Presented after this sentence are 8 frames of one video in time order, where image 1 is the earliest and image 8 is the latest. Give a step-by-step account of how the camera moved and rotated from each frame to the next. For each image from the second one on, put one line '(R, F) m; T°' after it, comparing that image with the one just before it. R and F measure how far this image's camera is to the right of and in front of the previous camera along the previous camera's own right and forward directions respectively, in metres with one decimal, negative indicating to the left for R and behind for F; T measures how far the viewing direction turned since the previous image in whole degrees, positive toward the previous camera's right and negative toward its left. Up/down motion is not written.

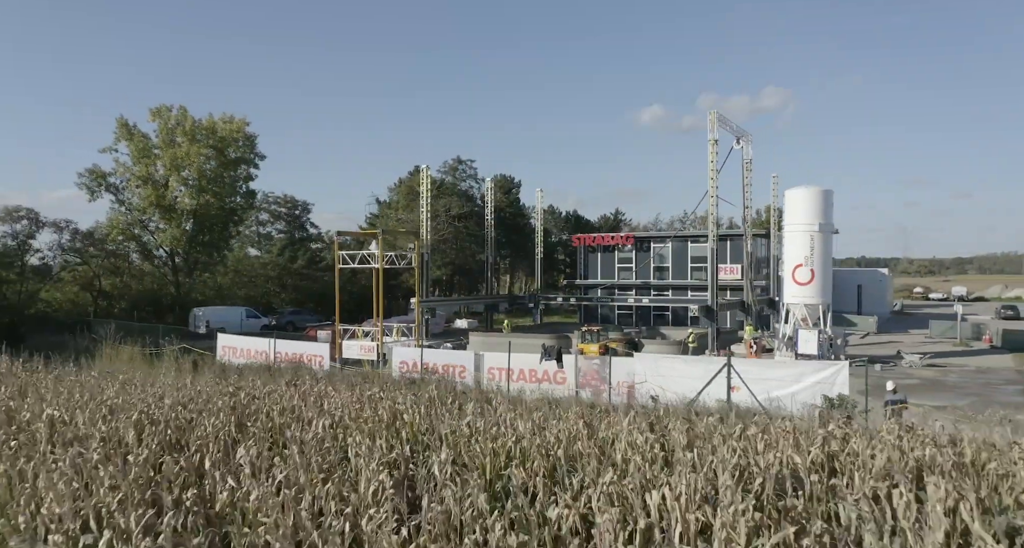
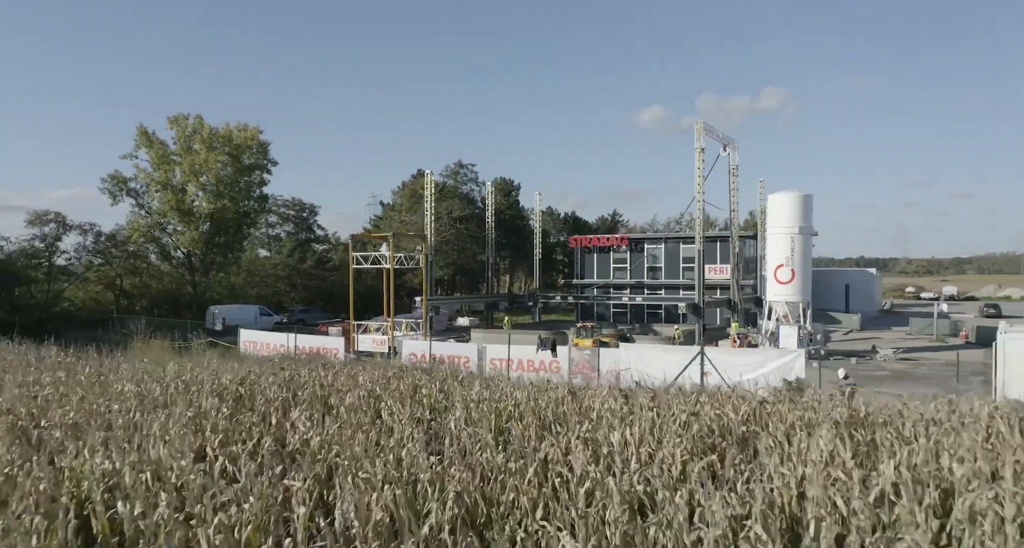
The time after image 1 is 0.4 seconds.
(0.0, -0.9) m; 0°
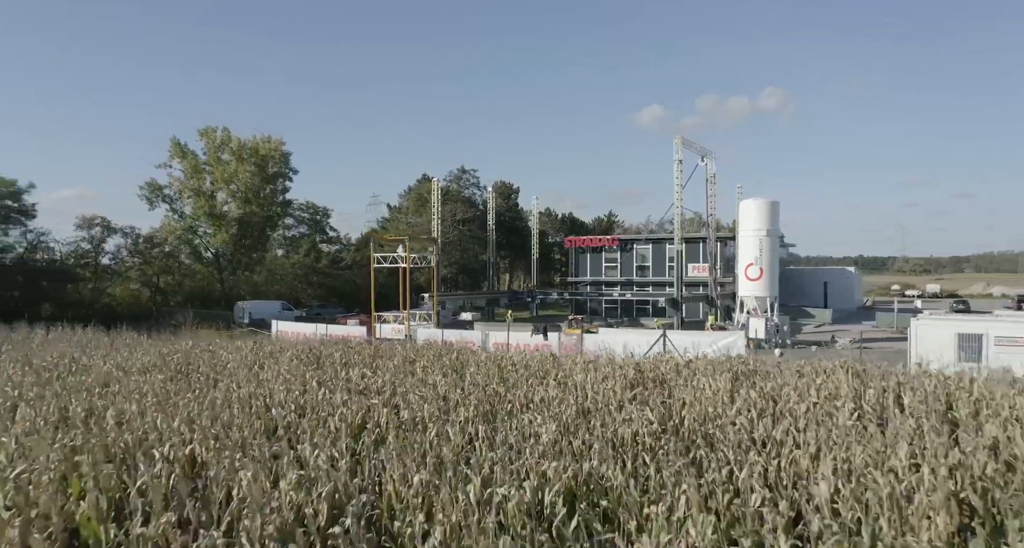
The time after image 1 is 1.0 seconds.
(0.0, -1.8) m; 0°
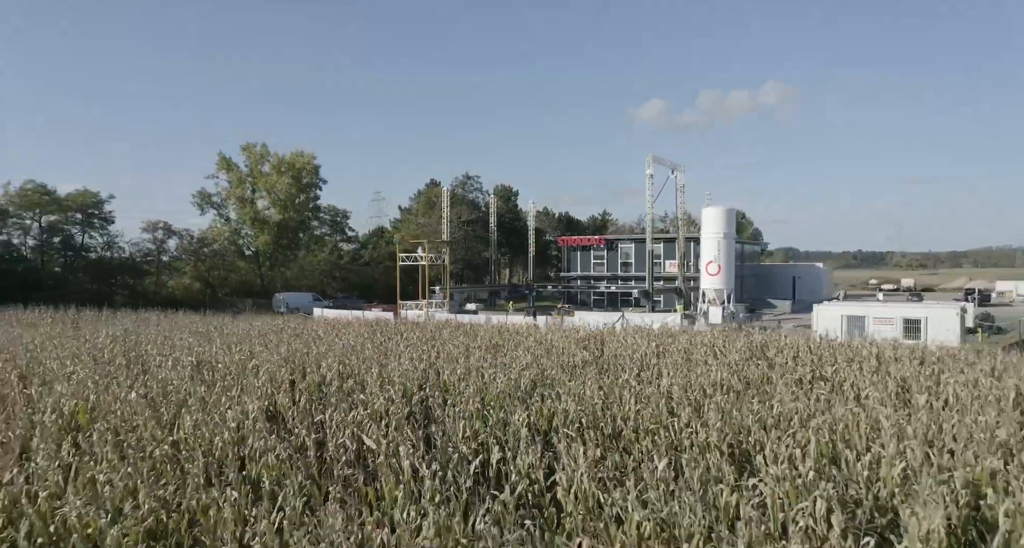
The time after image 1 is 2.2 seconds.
(+0.1, -3.1) m; 0°
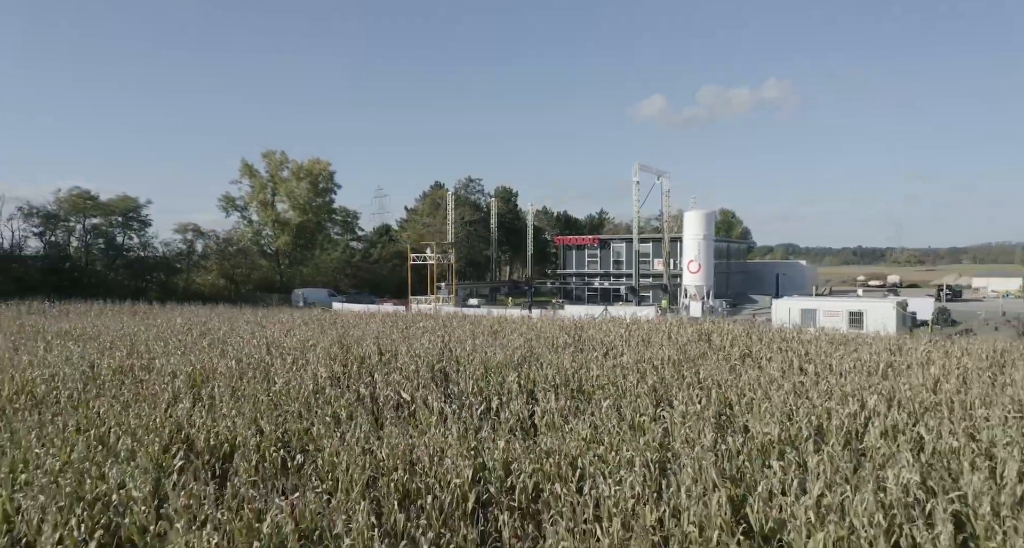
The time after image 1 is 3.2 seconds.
(+0.1, -1.9) m; 0°
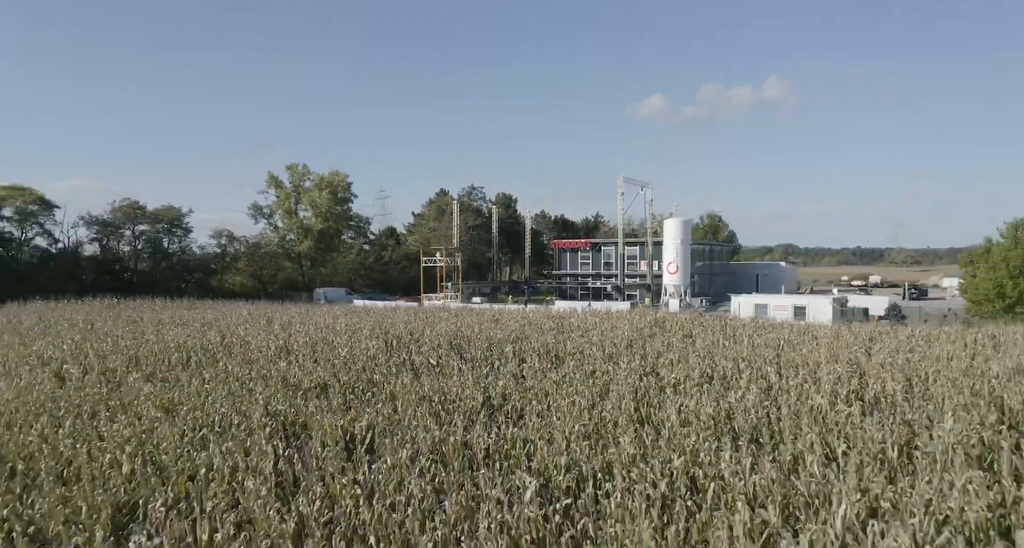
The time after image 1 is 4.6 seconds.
(+0.1, -2.7) m; 0°
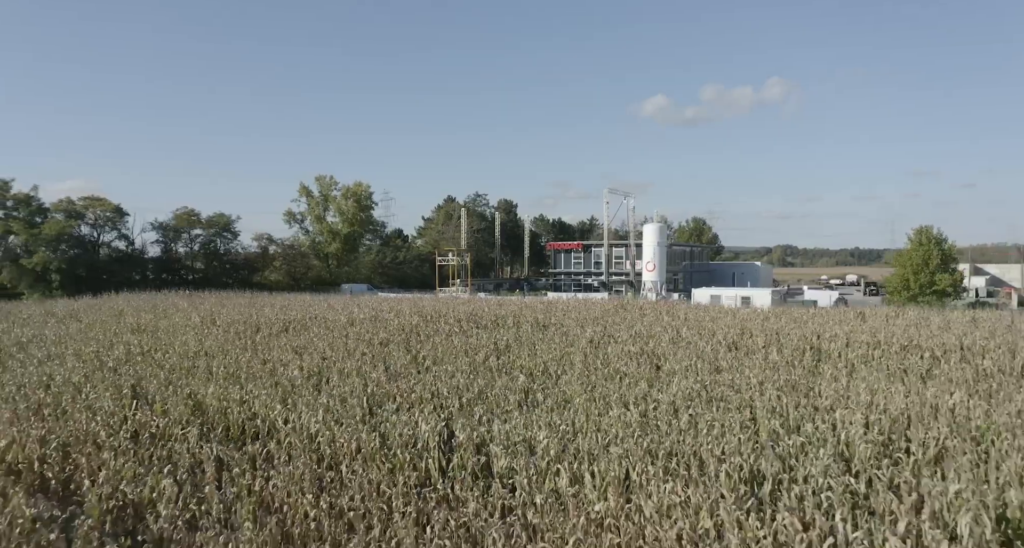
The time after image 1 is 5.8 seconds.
(0.0, -4.0) m; 0°
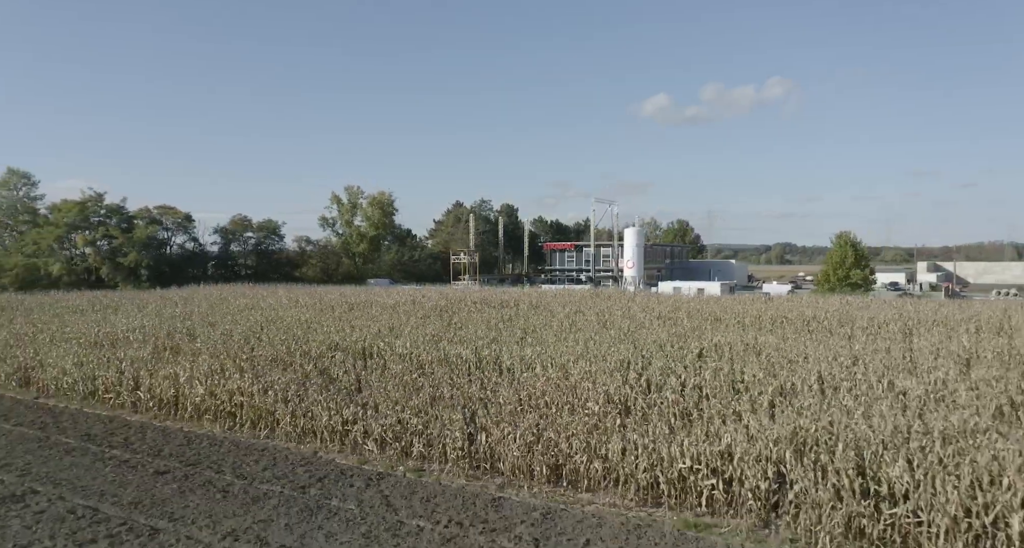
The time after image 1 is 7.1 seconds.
(0.0, -5.2) m; 0°
